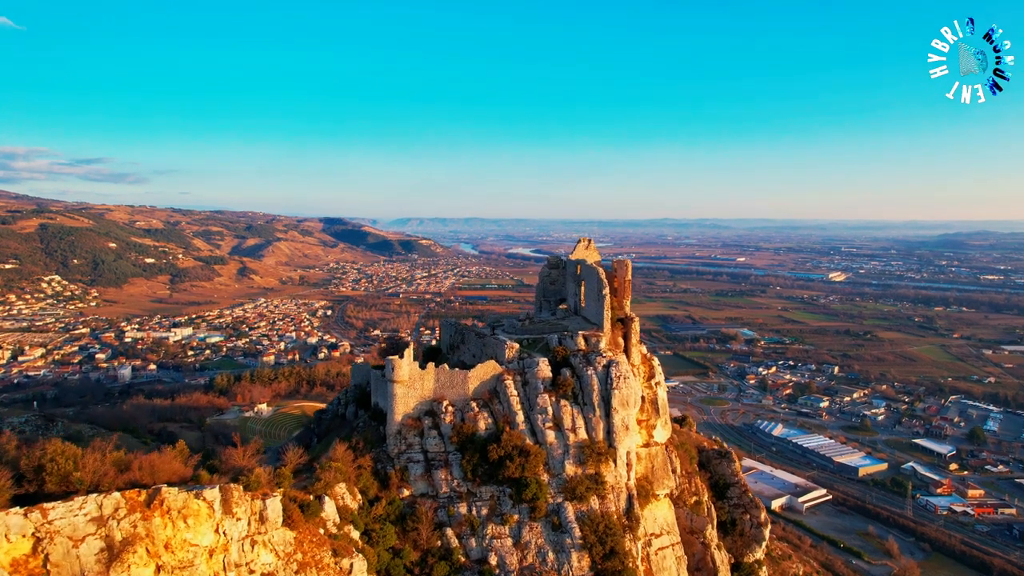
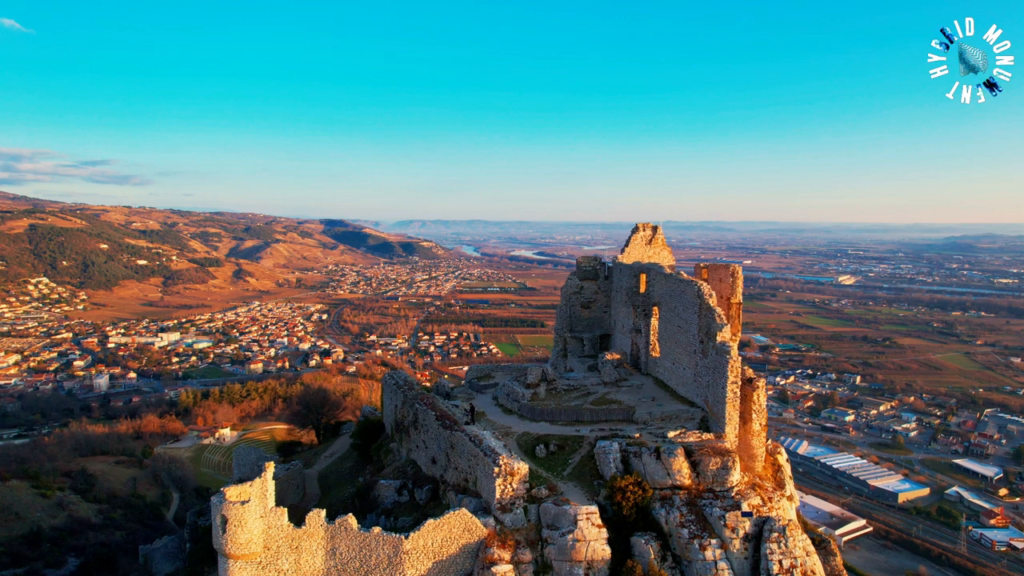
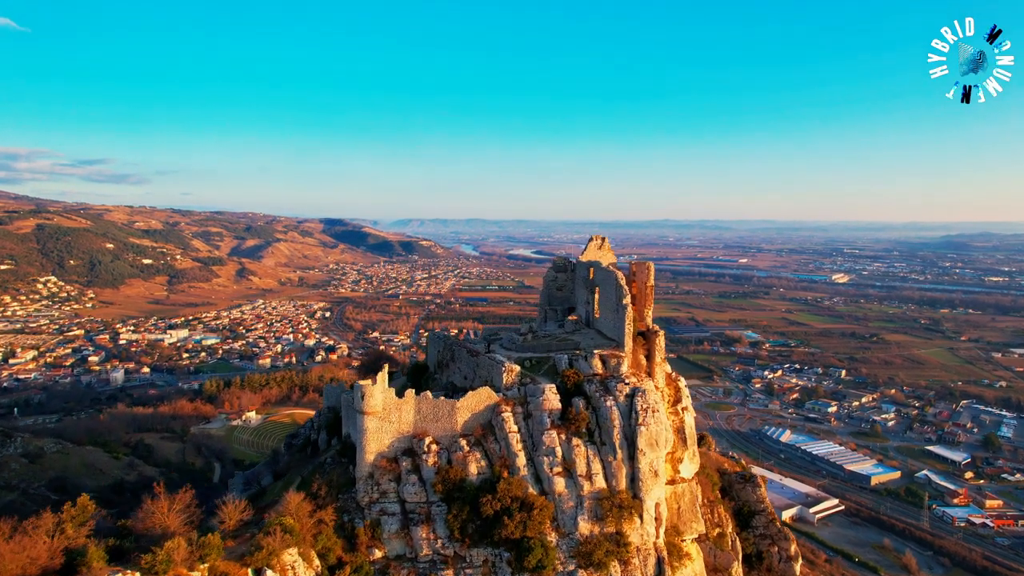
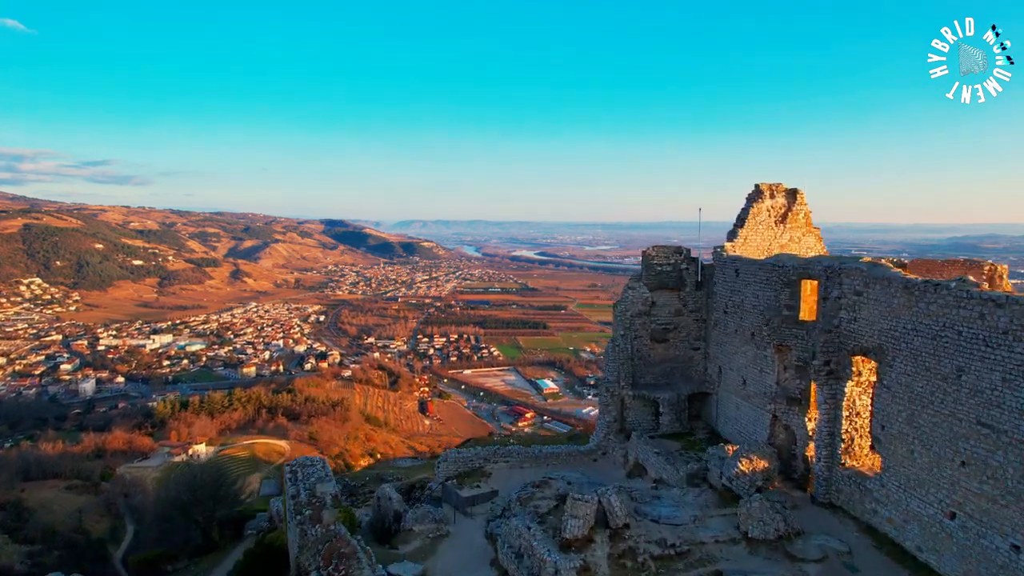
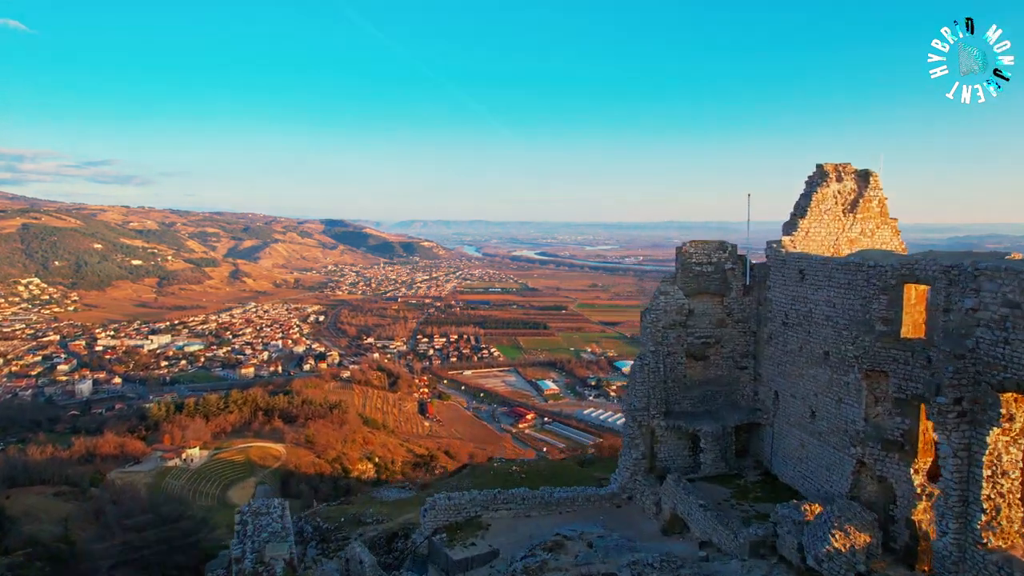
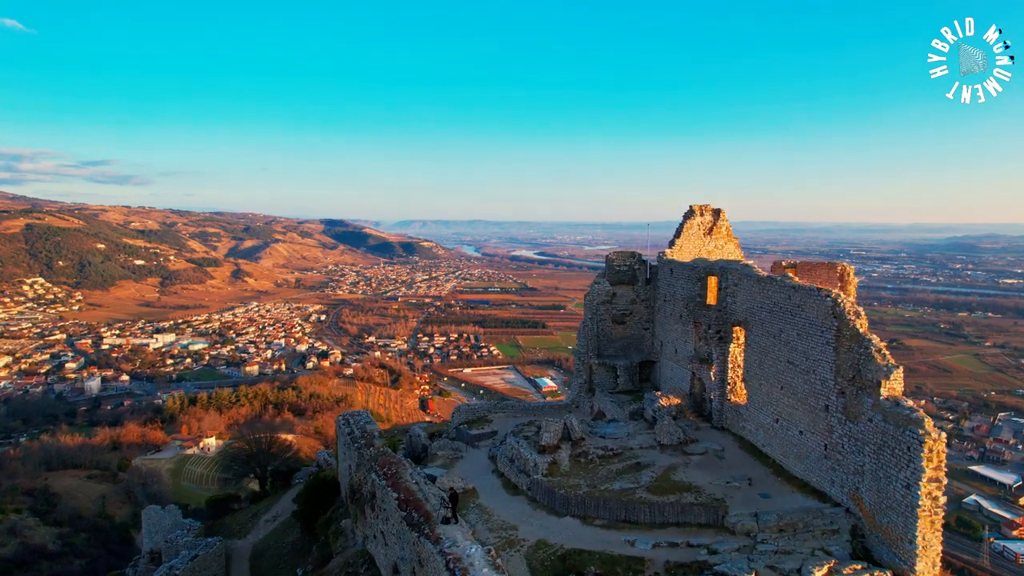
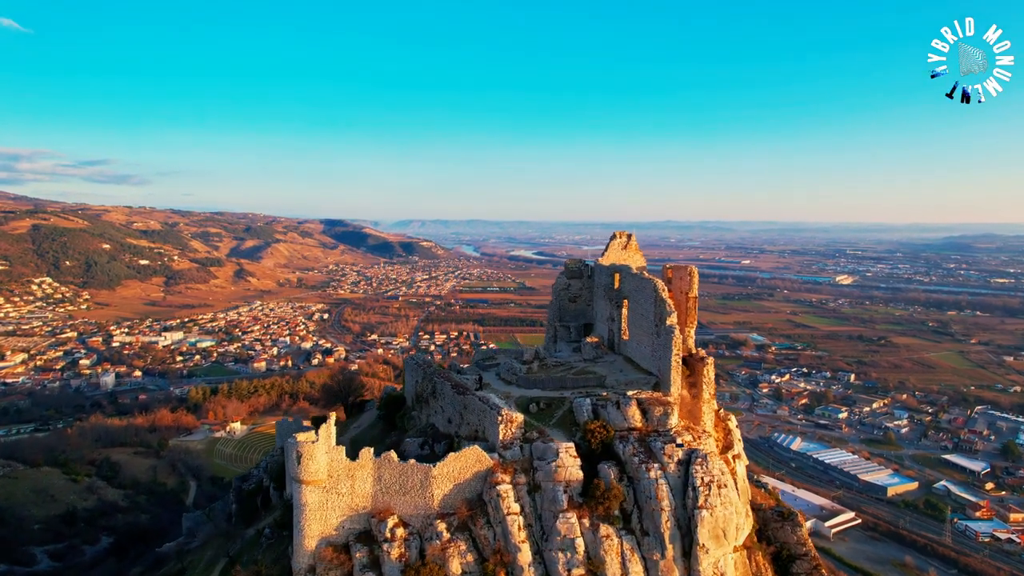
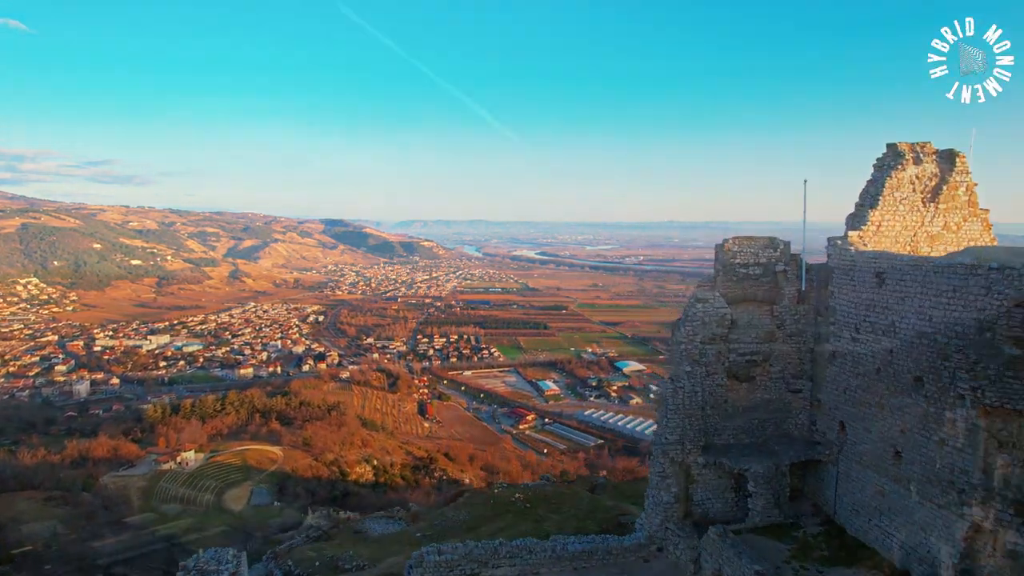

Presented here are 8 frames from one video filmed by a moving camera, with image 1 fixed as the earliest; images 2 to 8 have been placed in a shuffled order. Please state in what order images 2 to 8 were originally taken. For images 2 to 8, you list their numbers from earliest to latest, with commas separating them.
3, 7, 2, 6, 4, 5, 8
